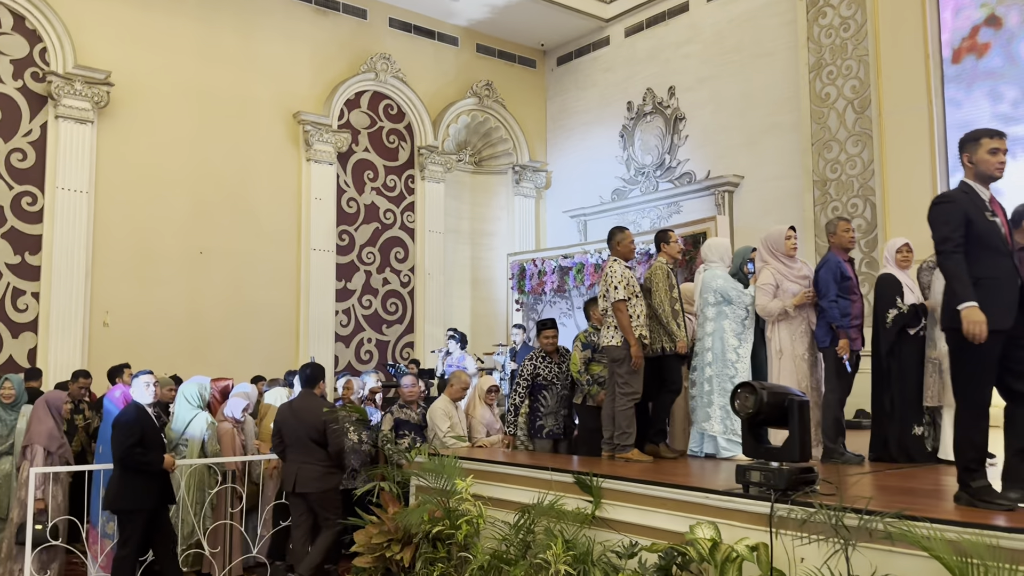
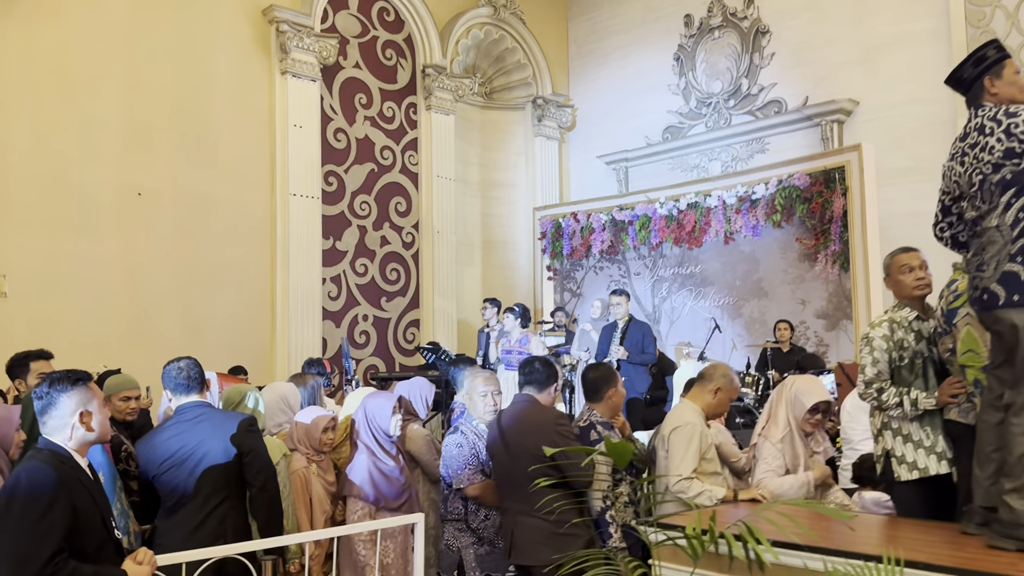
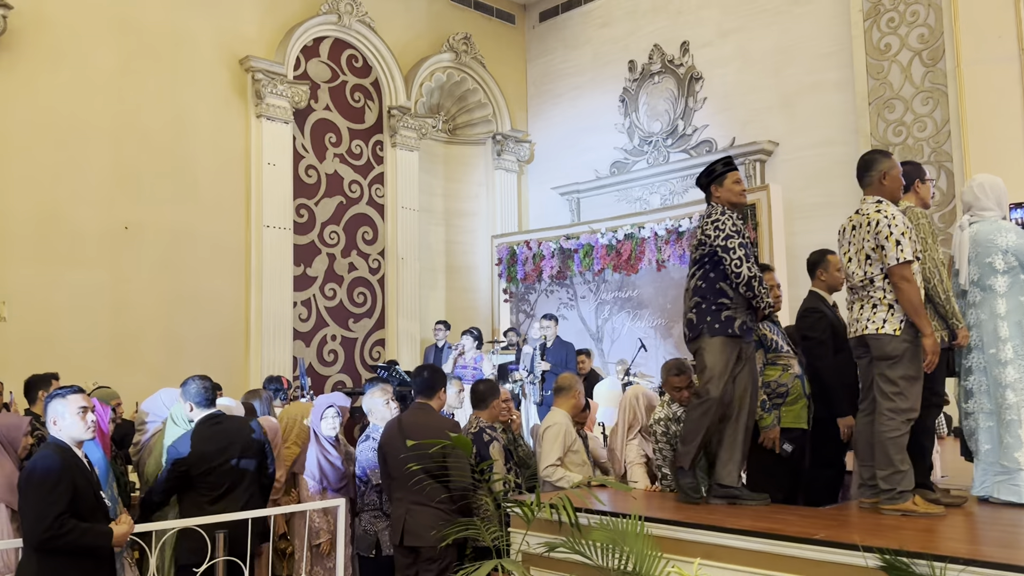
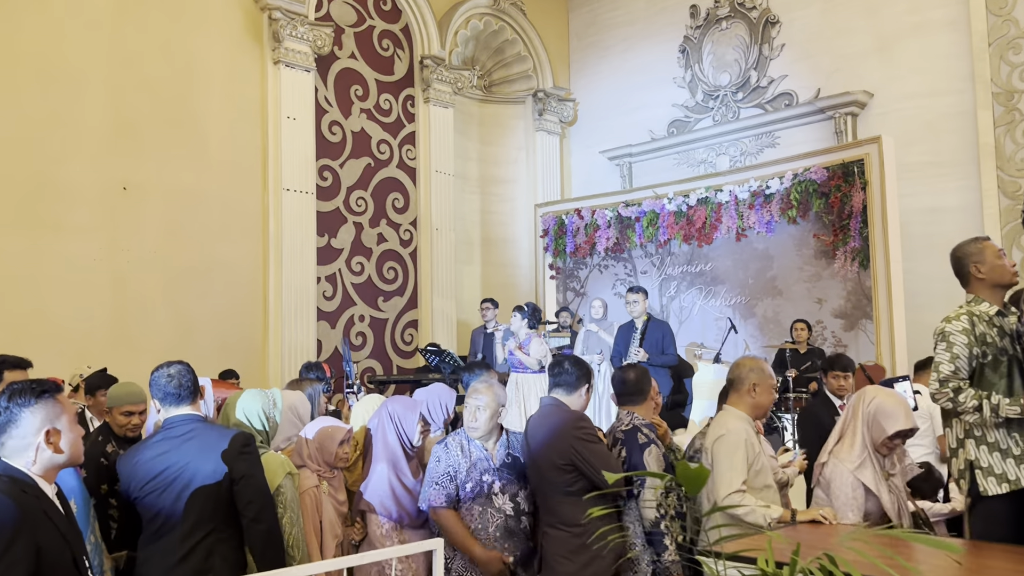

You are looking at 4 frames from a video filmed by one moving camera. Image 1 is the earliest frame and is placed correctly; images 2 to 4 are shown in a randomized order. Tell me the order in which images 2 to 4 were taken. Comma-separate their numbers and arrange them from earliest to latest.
3, 2, 4
